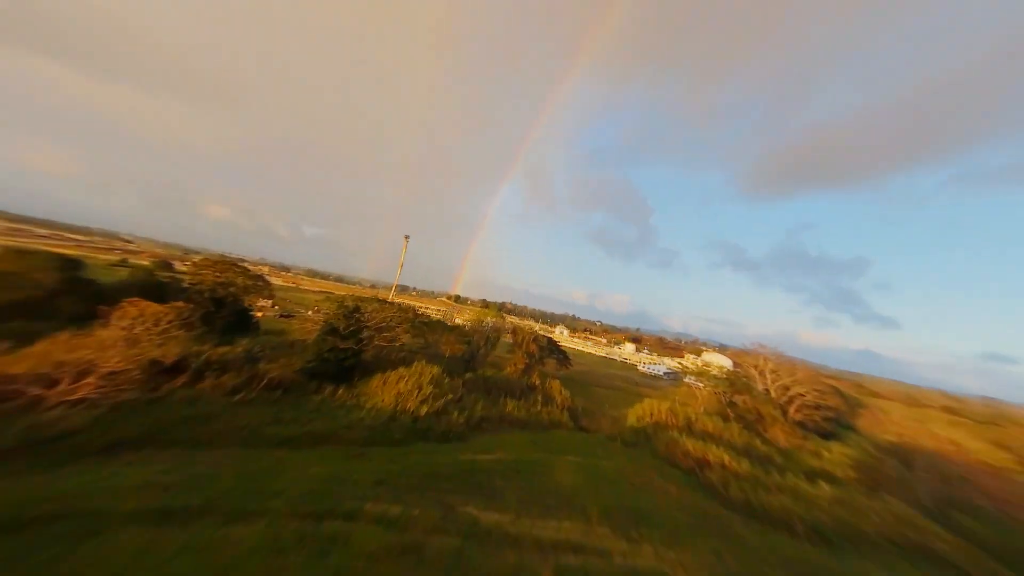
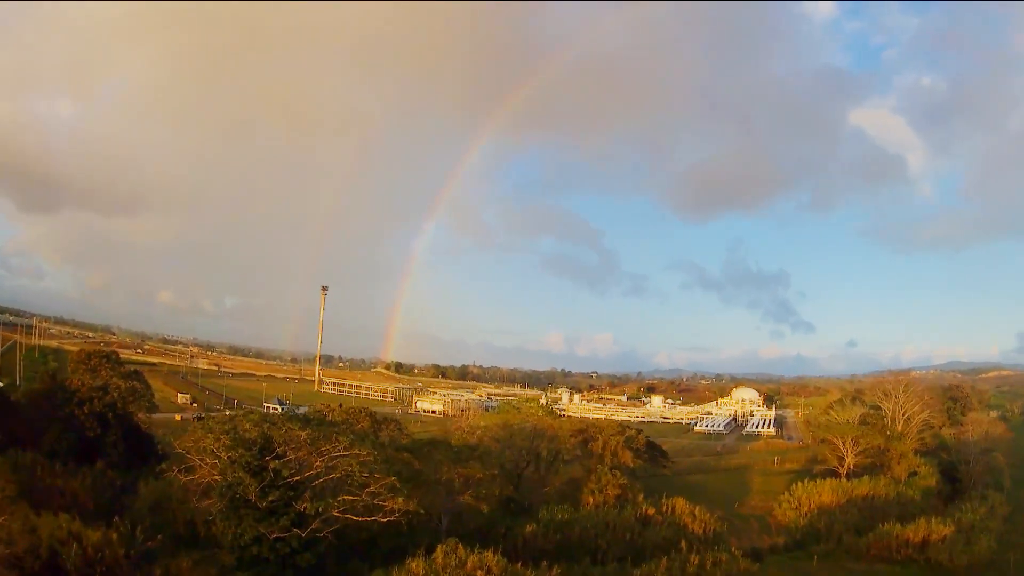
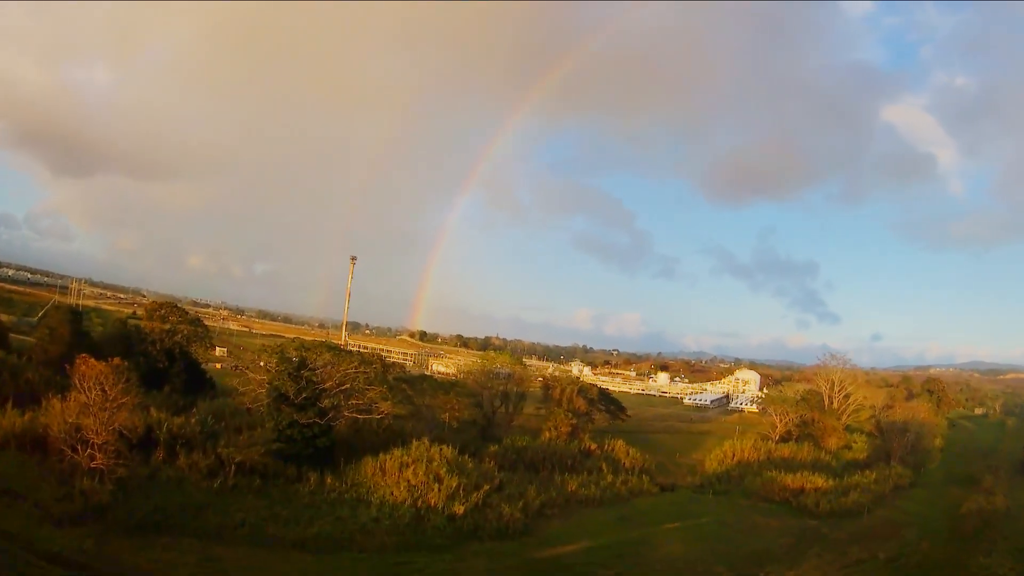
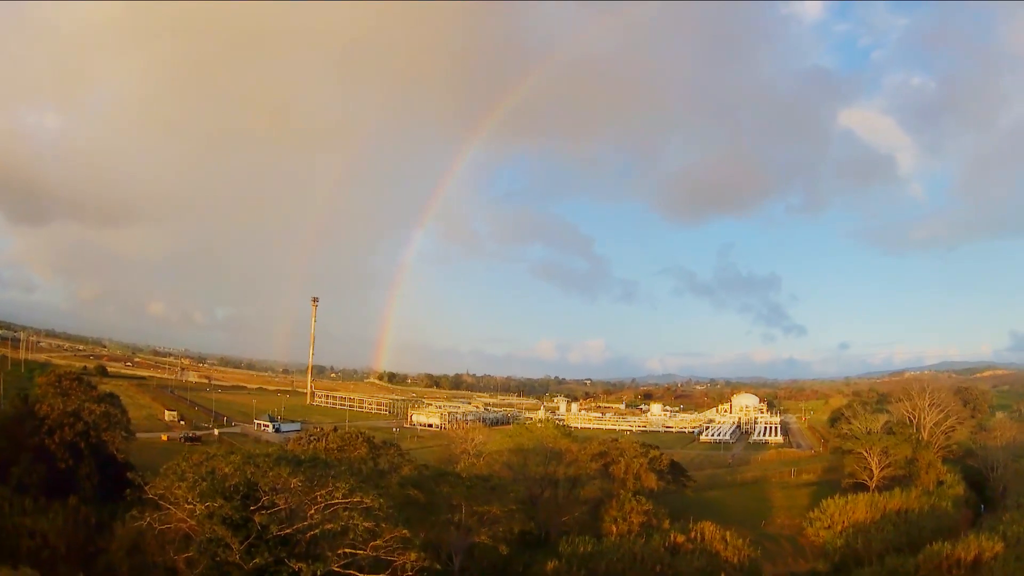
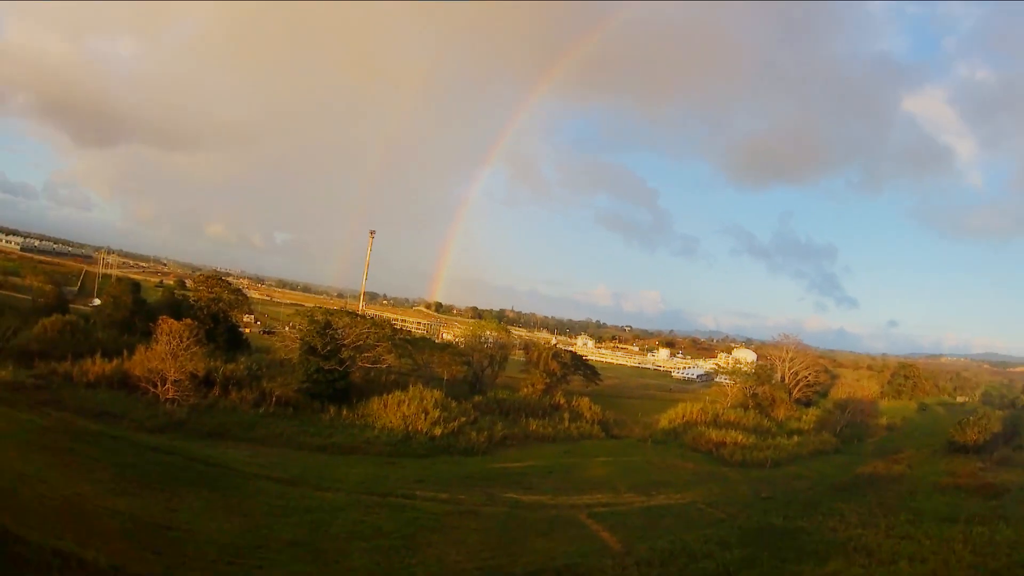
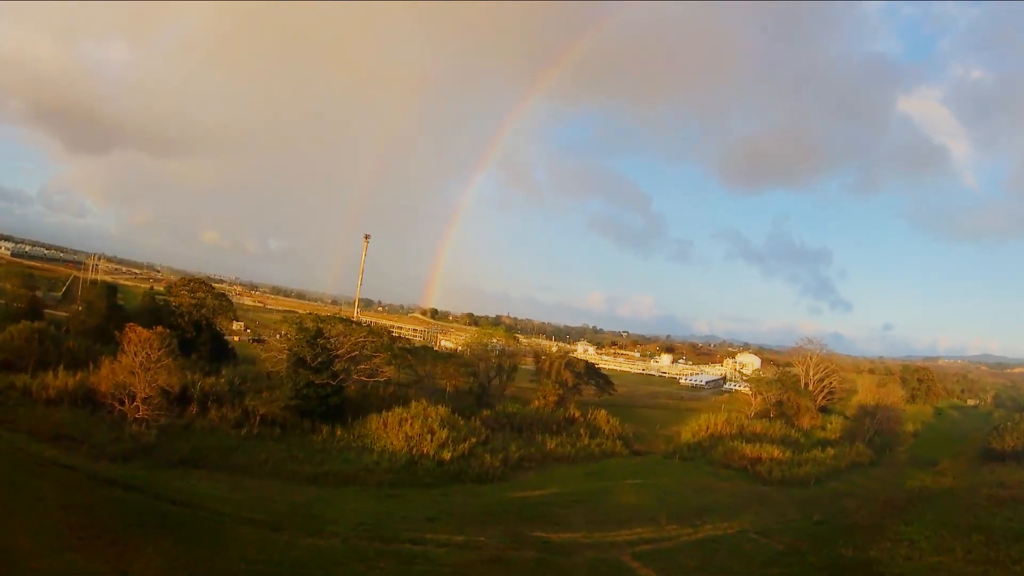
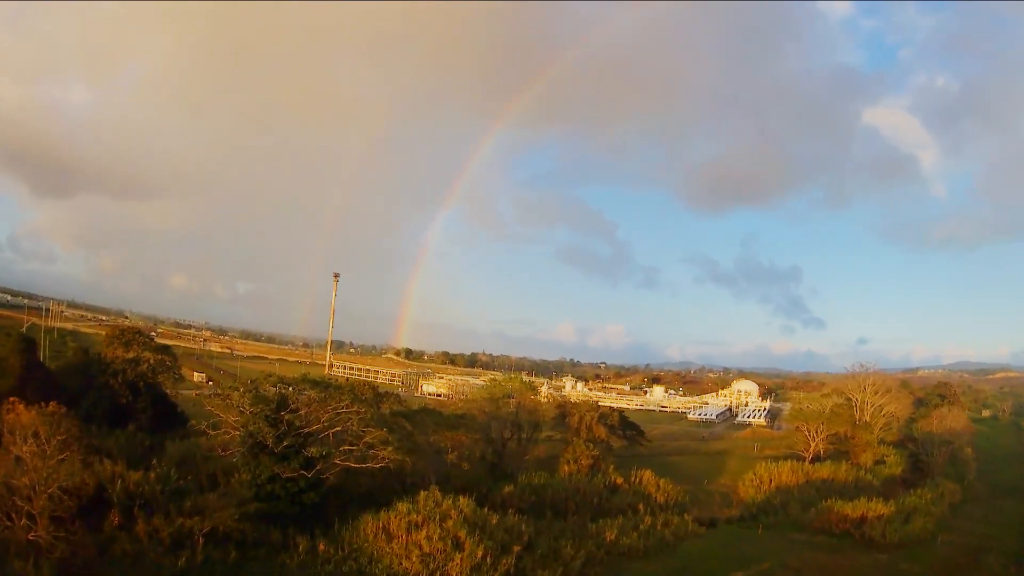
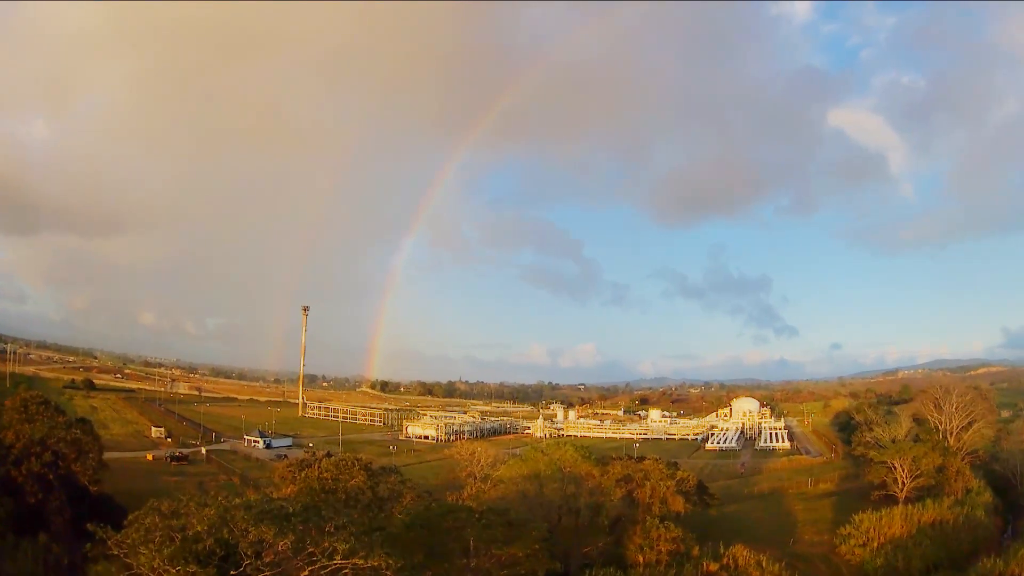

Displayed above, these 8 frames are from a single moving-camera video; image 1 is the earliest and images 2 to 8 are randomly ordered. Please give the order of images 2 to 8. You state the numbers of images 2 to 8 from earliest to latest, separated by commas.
5, 6, 3, 7, 2, 4, 8
